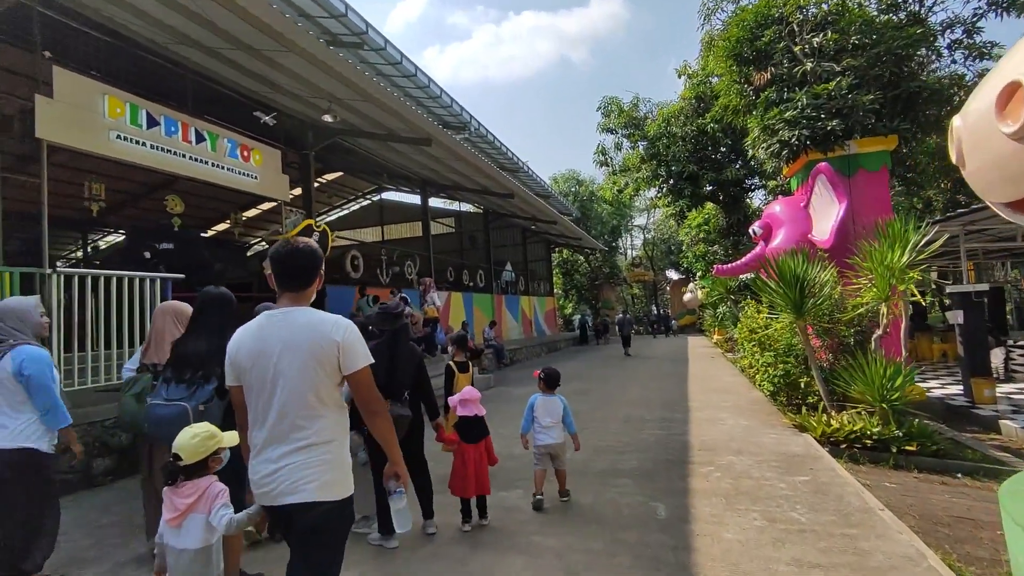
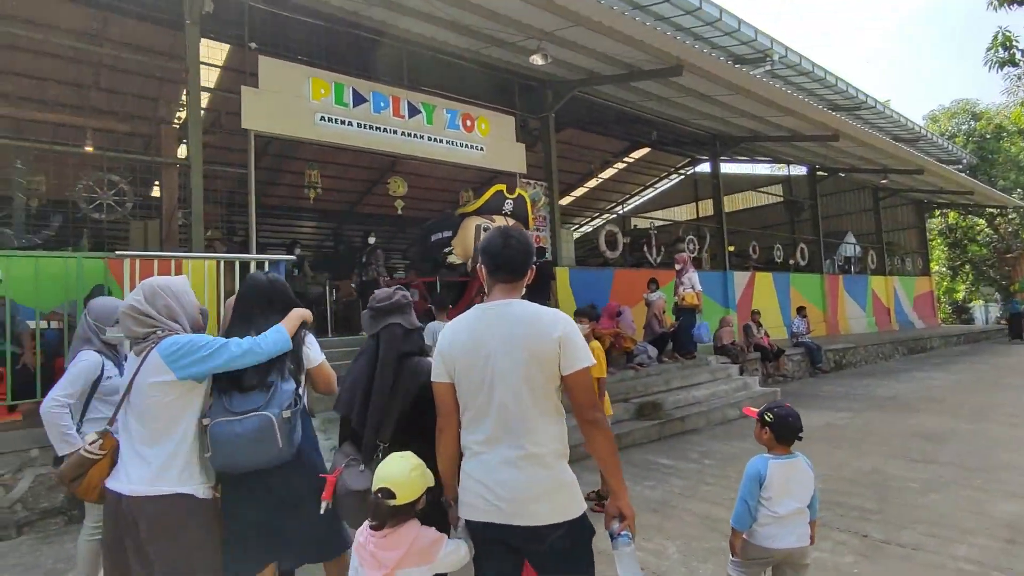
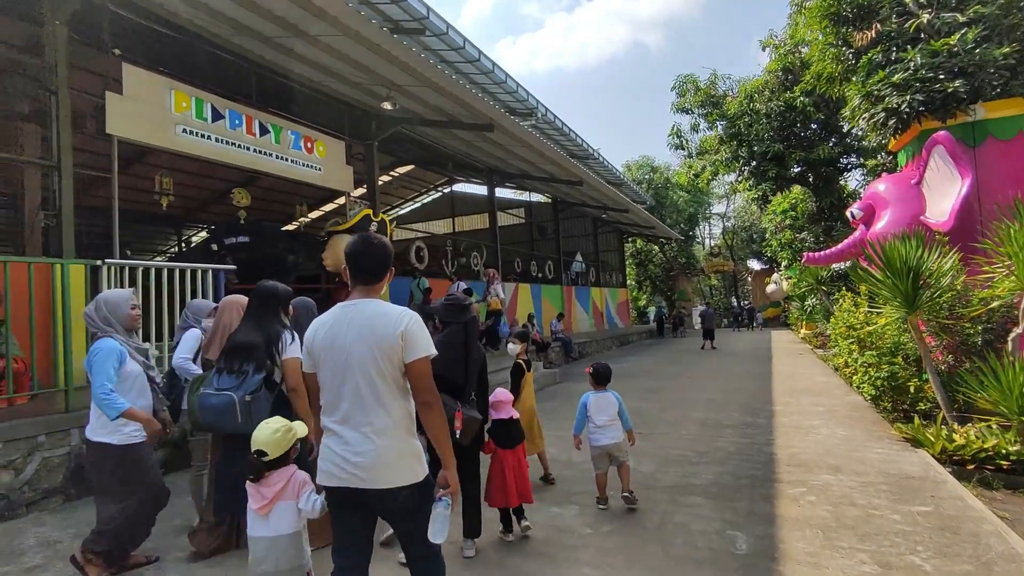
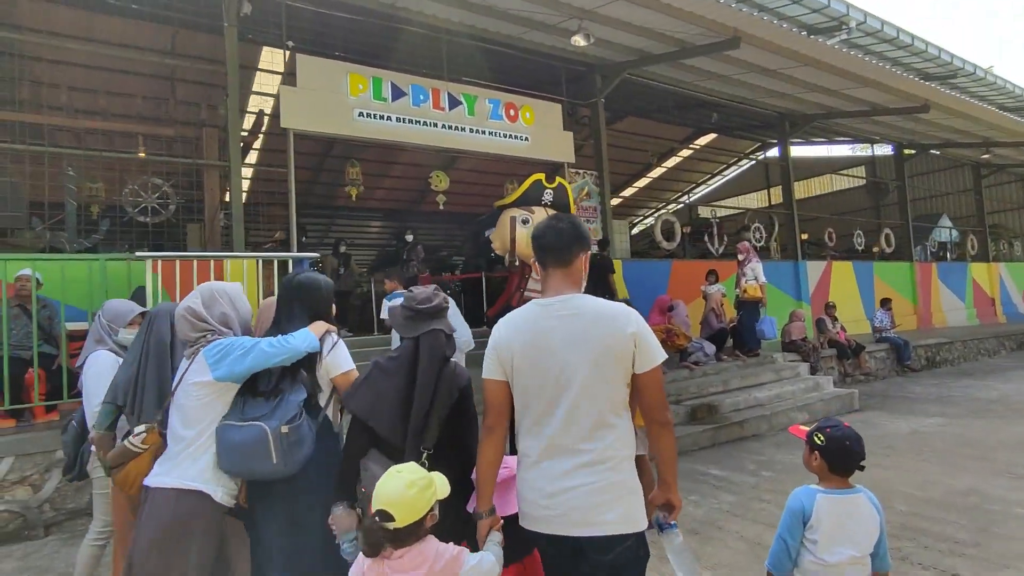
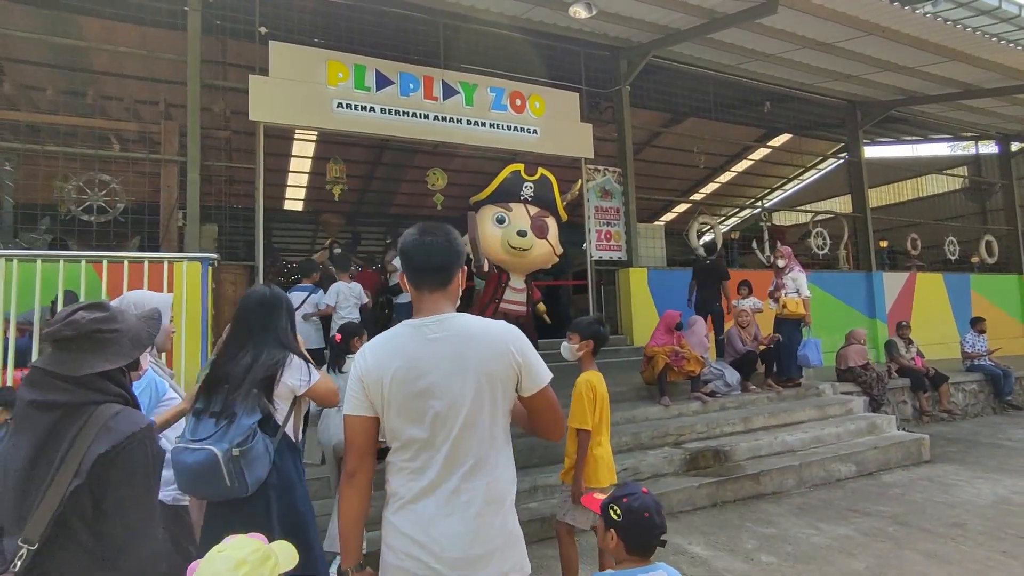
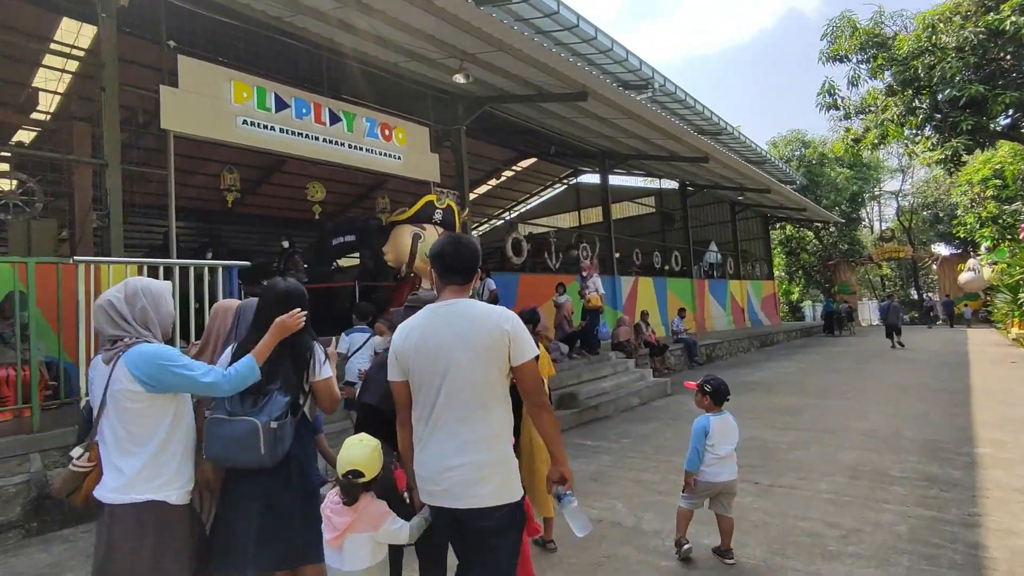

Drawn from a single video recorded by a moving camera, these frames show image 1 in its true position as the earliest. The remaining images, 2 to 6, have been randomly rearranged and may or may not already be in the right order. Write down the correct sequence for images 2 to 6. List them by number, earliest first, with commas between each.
3, 6, 2, 4, 5
